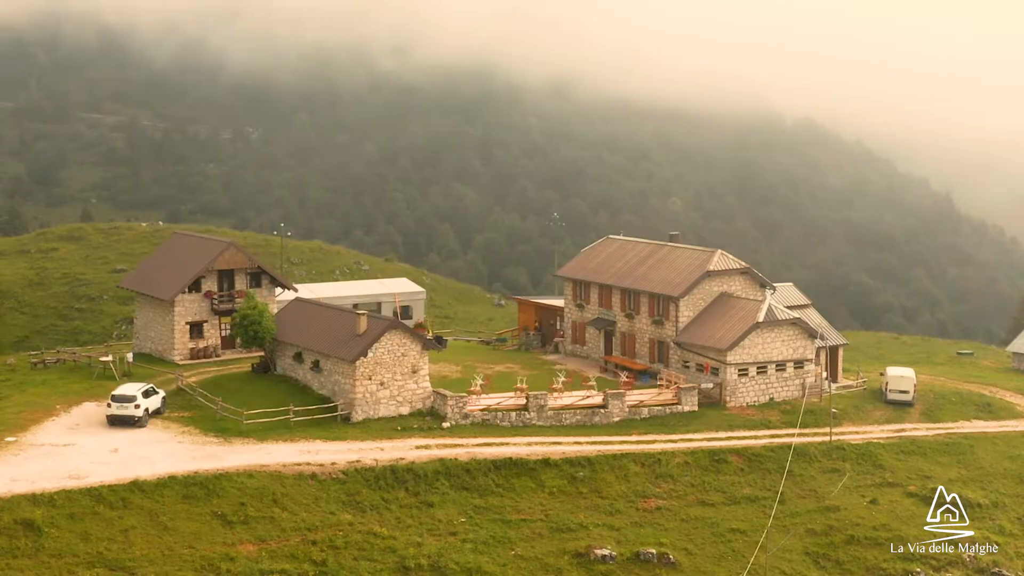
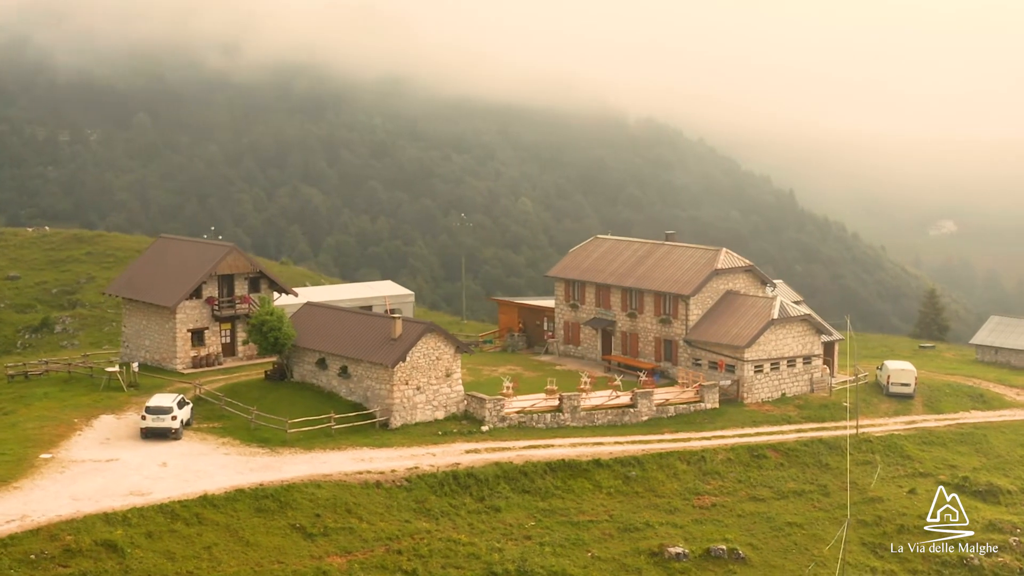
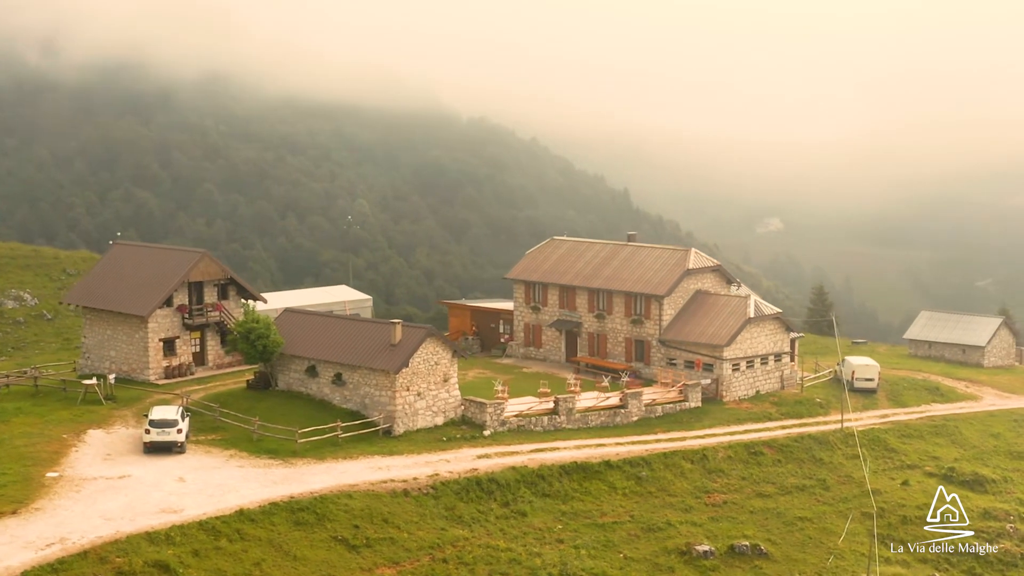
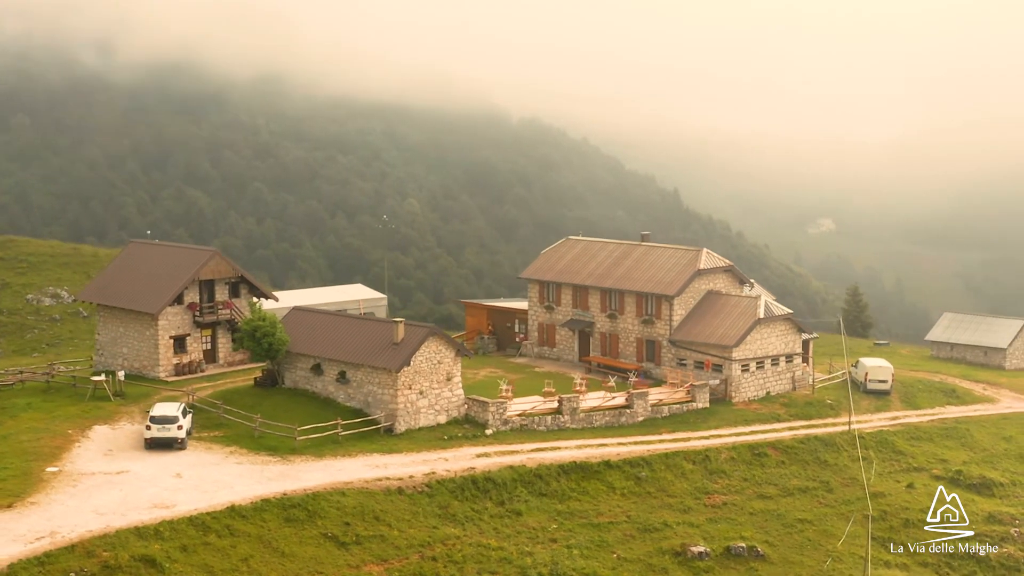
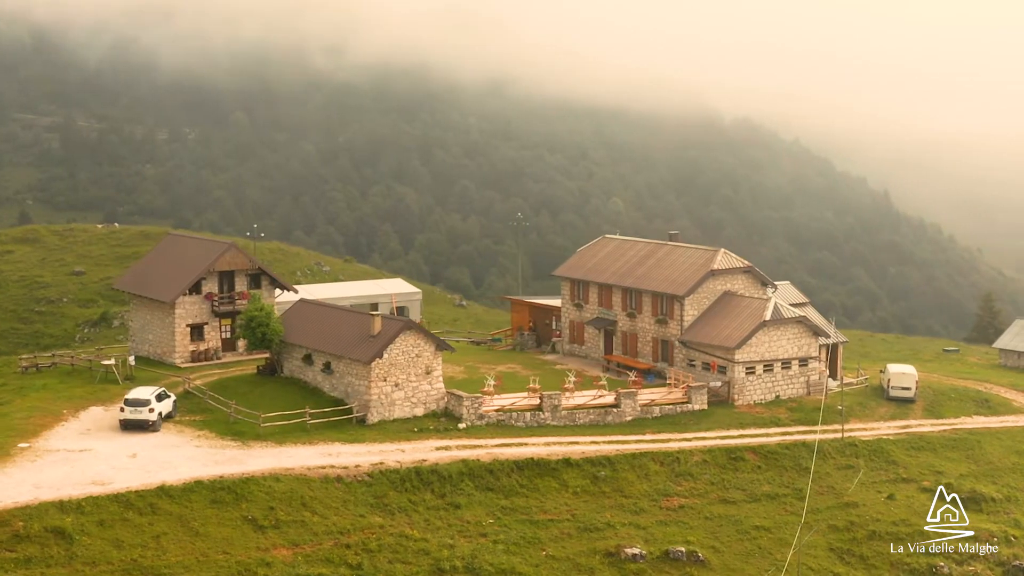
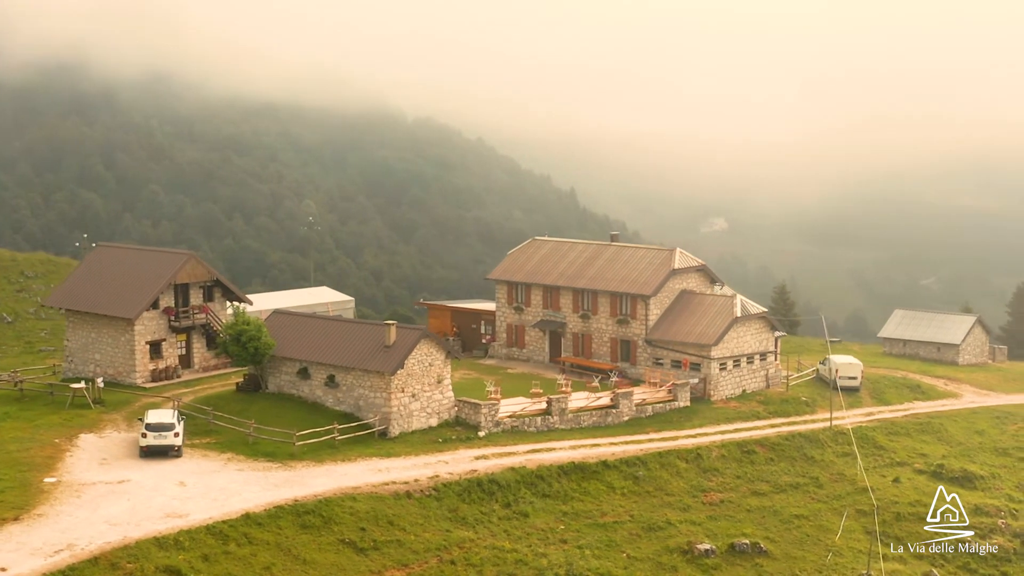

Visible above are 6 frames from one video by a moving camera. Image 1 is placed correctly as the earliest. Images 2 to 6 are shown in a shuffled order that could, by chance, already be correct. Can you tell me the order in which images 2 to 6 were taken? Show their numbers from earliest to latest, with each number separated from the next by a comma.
5, 2, 4, 3, 6
